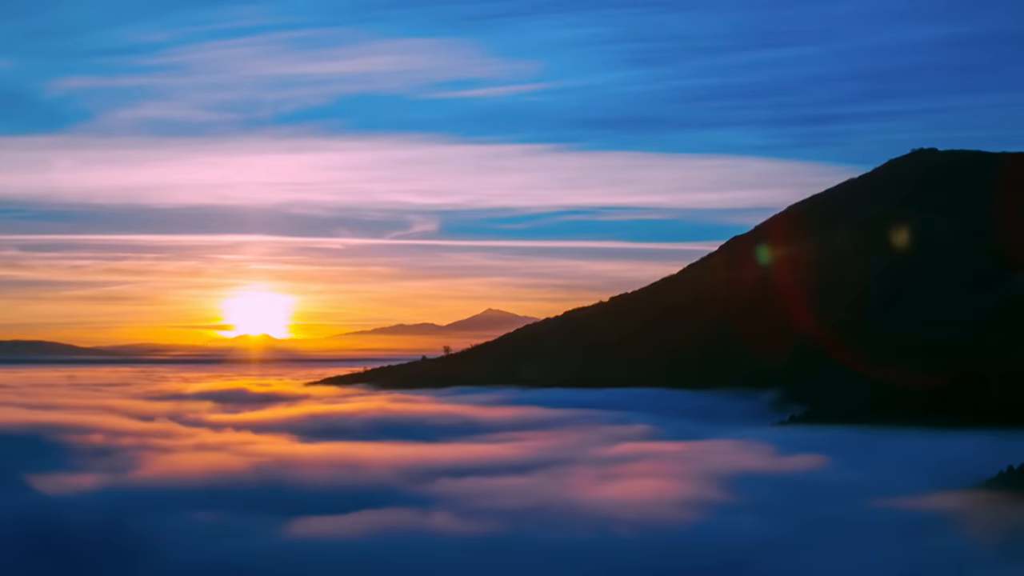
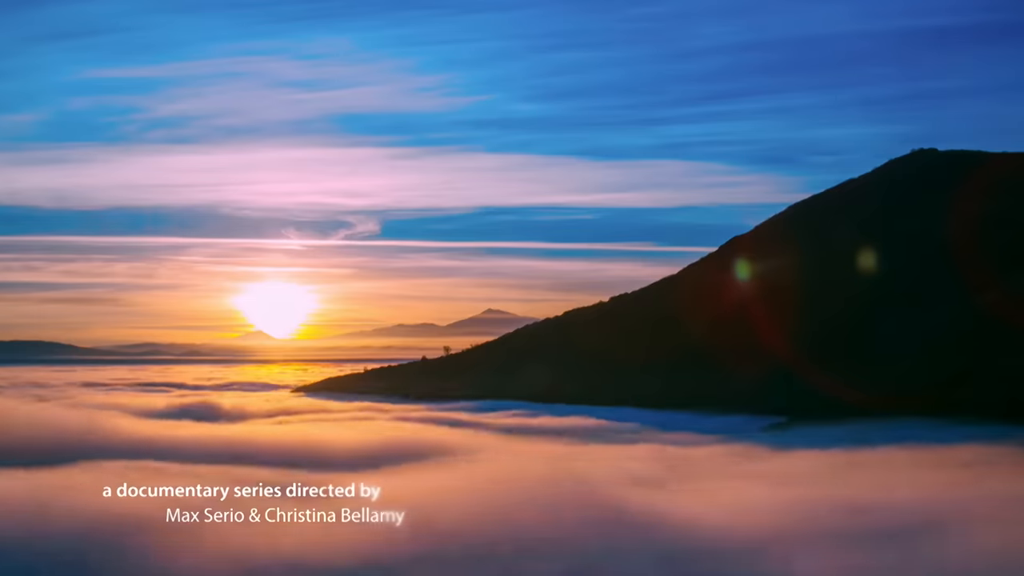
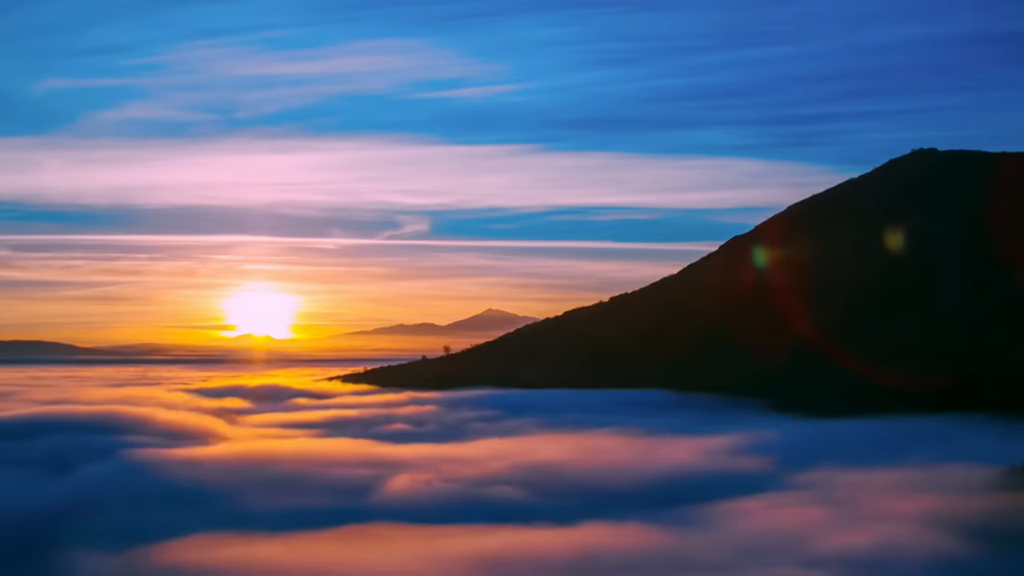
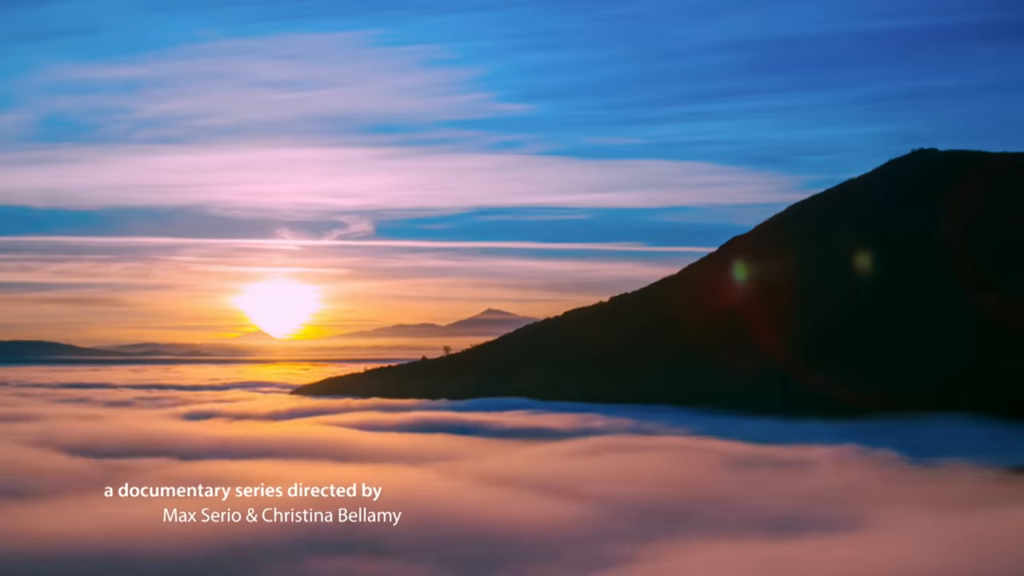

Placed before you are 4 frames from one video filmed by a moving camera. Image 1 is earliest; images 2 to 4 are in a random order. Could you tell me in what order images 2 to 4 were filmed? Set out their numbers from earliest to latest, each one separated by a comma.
3, 2, 4
